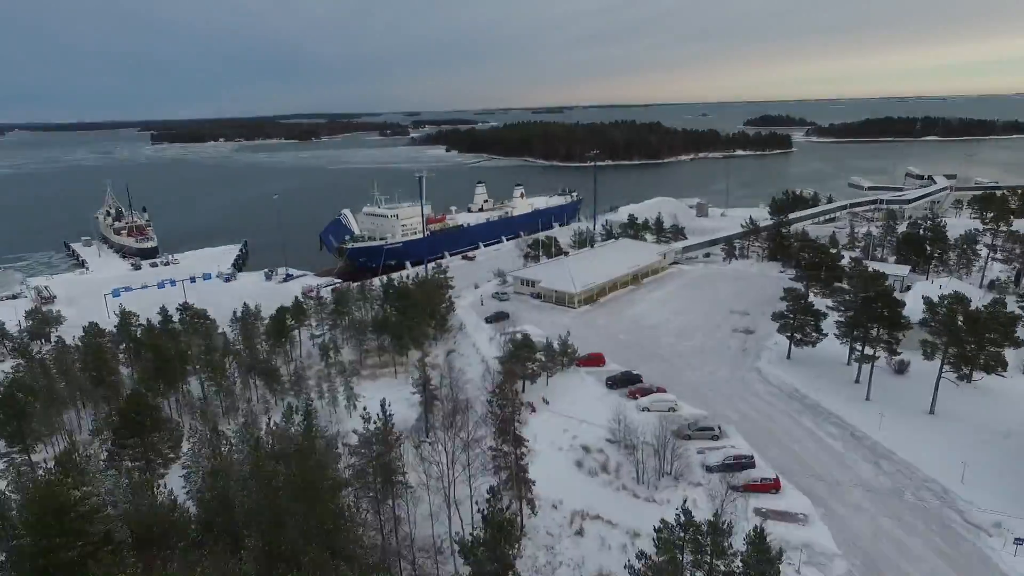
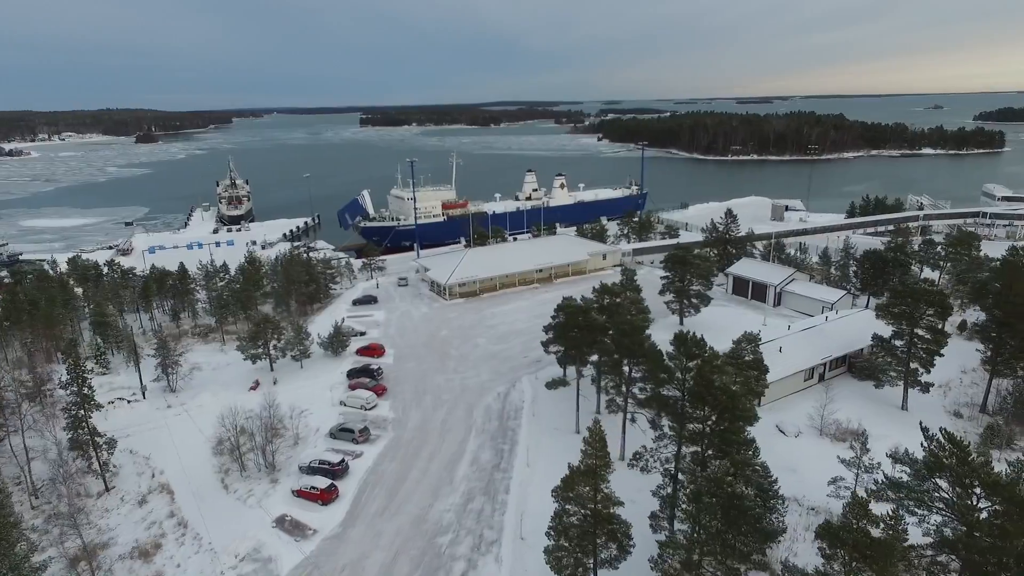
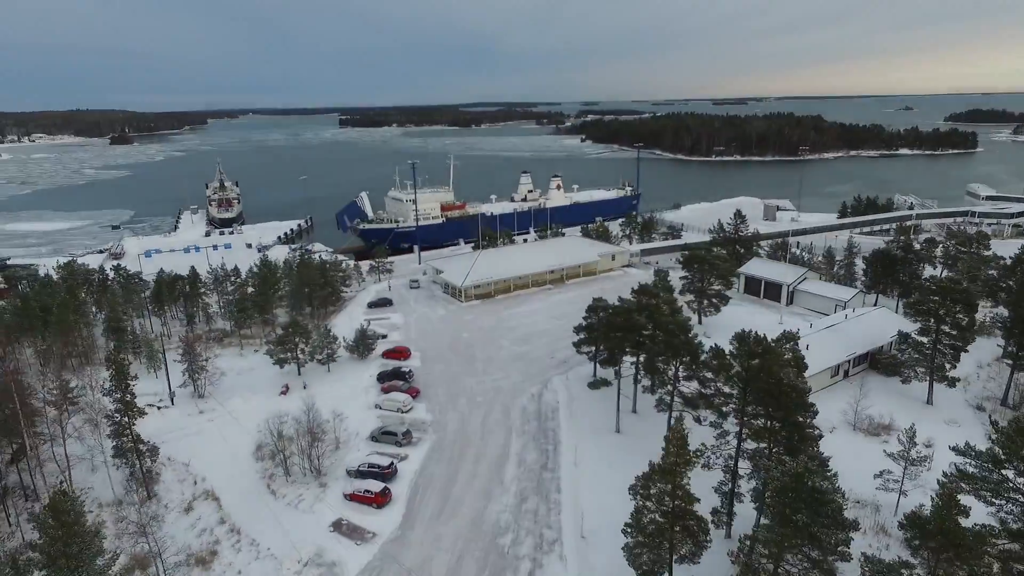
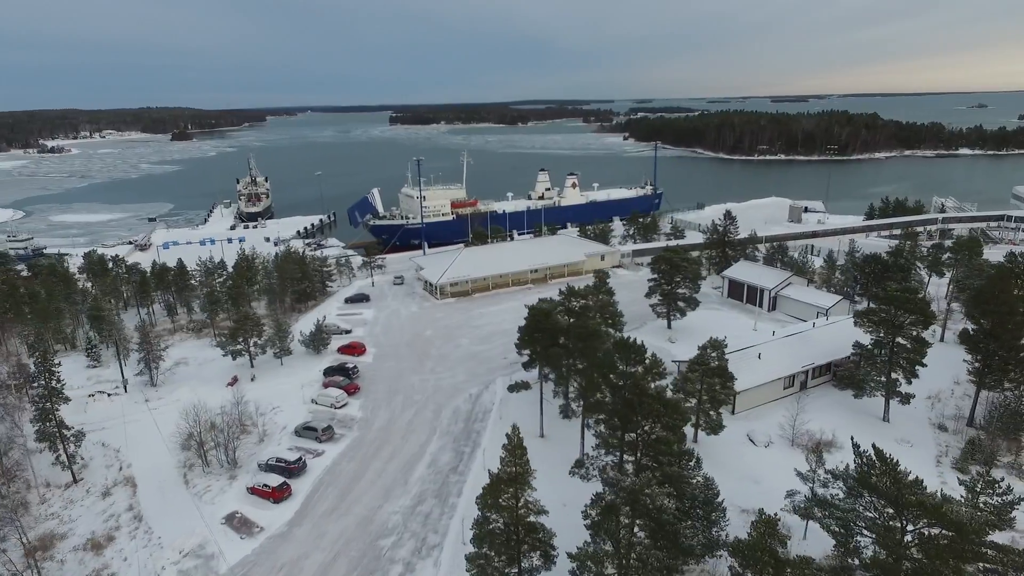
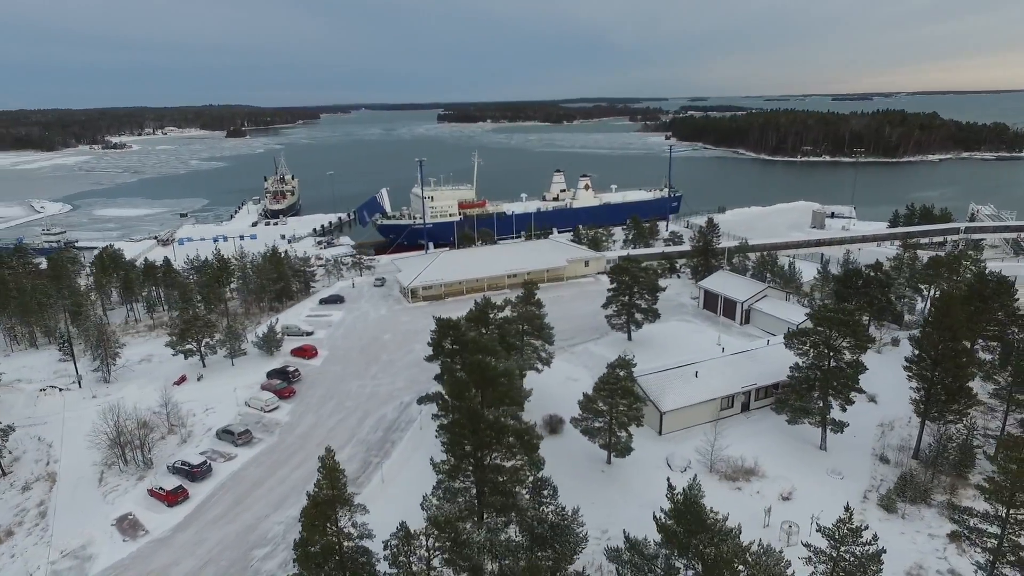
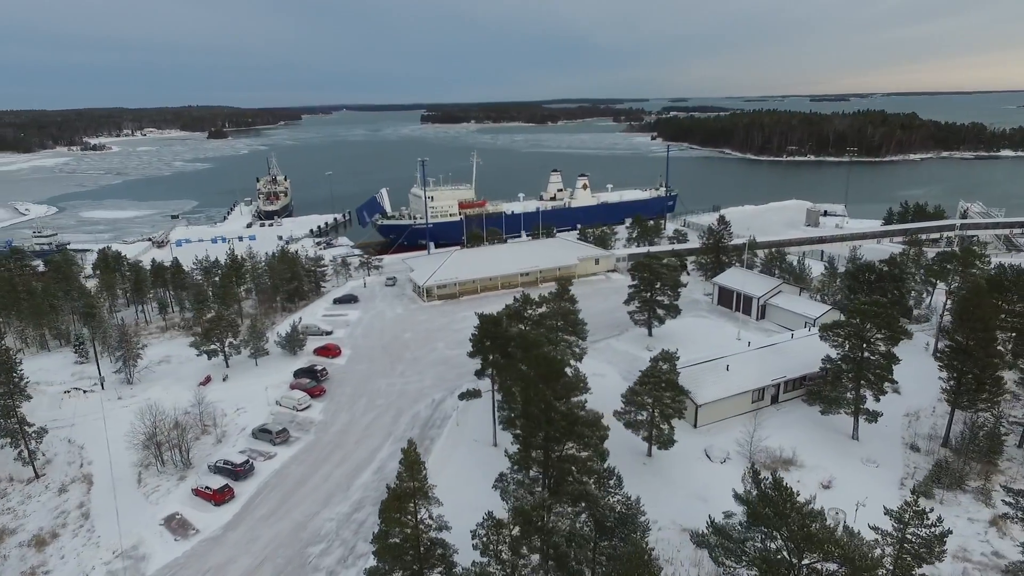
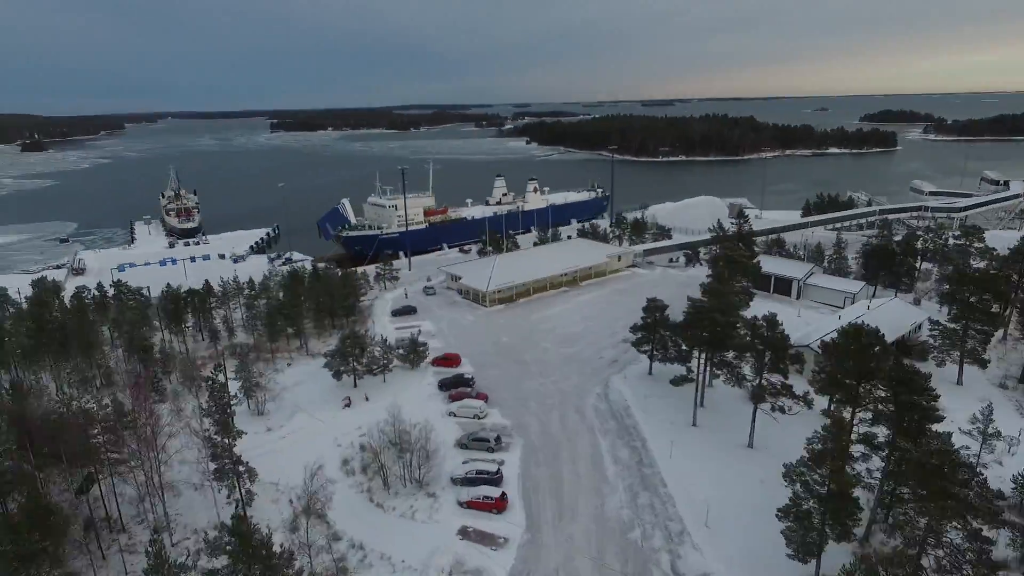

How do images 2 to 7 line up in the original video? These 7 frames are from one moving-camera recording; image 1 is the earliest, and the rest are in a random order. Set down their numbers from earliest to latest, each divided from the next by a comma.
7, 3, 2, 4, 6, 5
